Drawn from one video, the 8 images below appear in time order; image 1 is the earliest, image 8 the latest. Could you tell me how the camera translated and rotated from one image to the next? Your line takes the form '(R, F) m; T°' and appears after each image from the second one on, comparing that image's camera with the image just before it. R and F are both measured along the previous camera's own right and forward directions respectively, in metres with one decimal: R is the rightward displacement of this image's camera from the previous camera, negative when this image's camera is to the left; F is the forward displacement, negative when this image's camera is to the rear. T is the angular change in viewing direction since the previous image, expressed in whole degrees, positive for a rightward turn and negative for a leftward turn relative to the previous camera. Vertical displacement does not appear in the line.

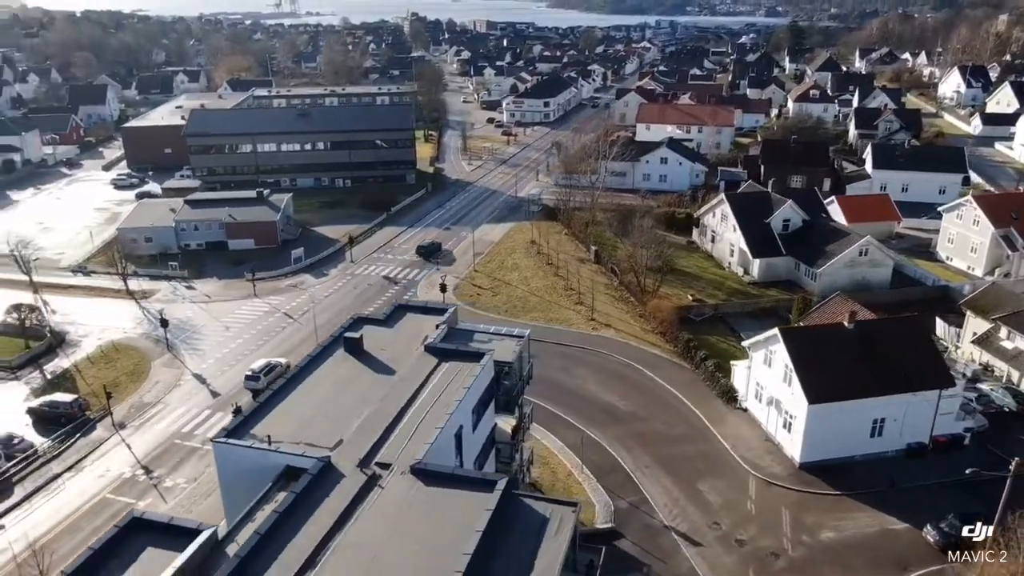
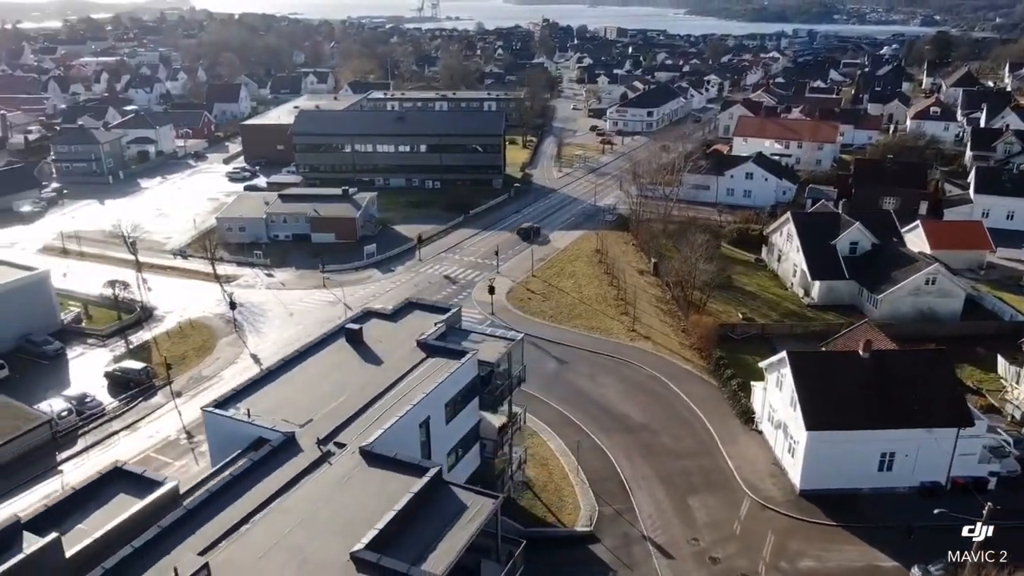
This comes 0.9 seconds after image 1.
(+2.7, -0.6) m; -9°
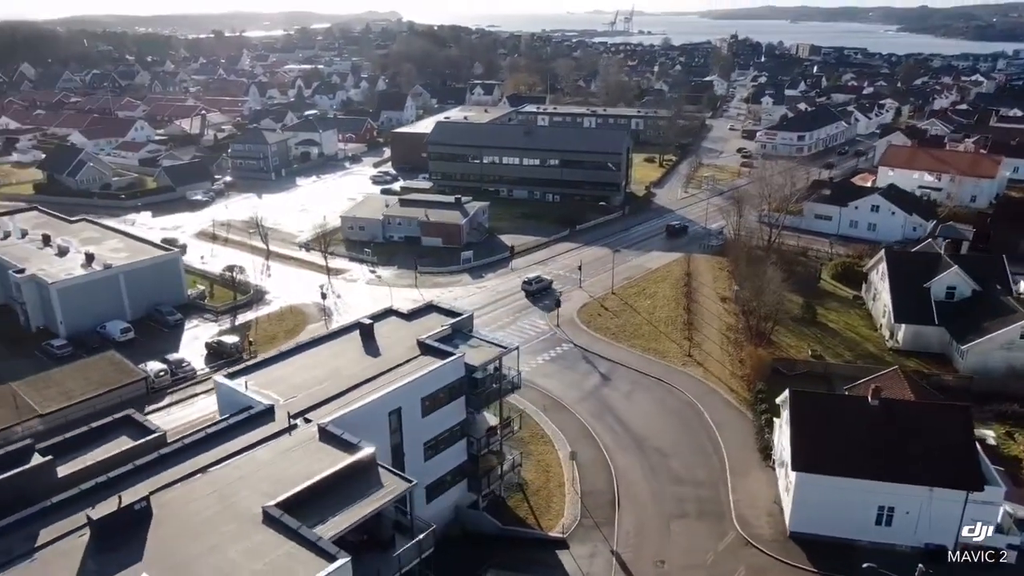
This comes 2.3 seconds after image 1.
(+4.0, -0.7) m; -13°
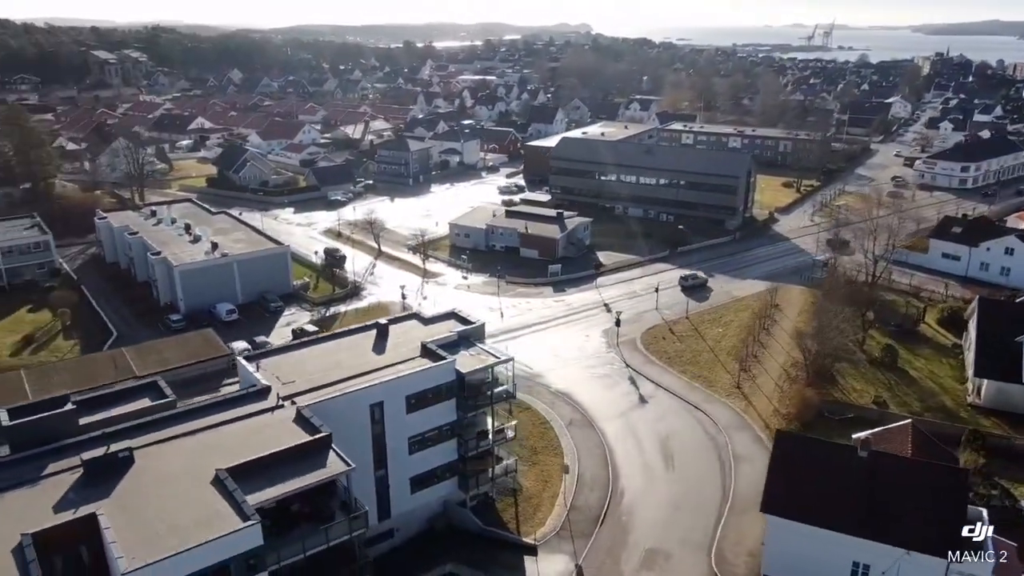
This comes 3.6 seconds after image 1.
(+4.1, -0.6) m; -13°
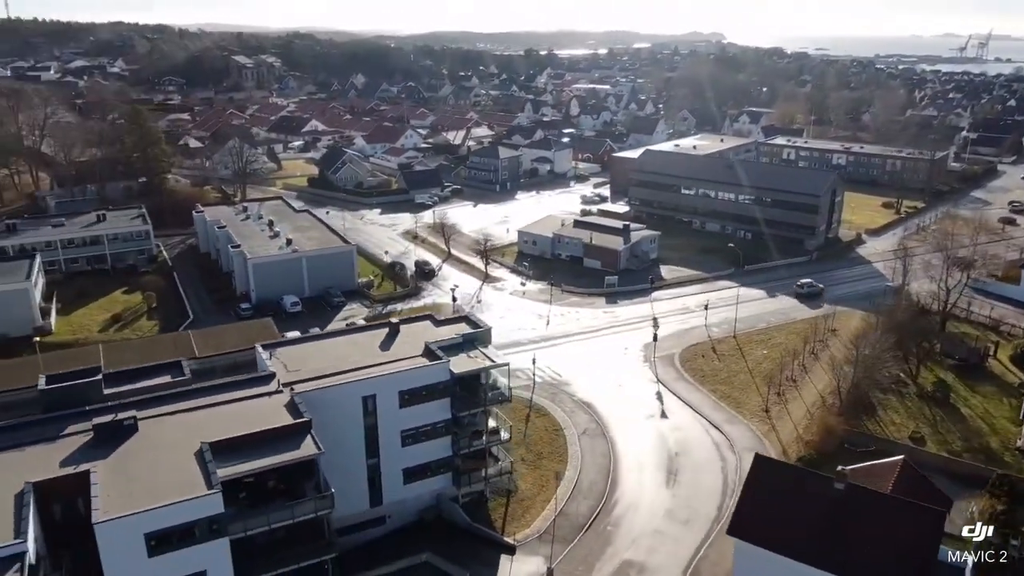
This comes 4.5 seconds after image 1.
(+3.0, -0.5) m; -9°
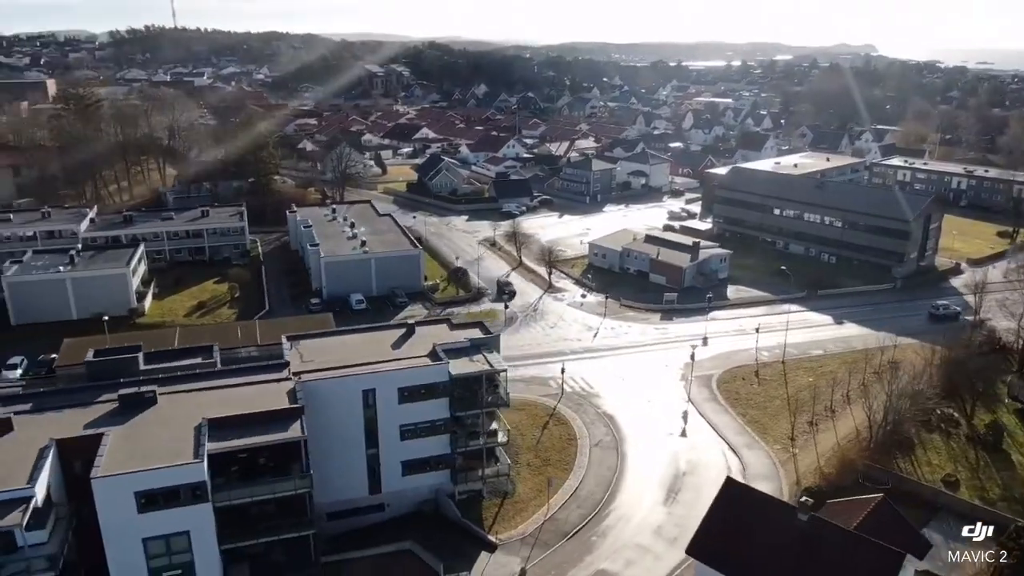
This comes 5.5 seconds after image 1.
(+3.3, -0.6) m; -9°
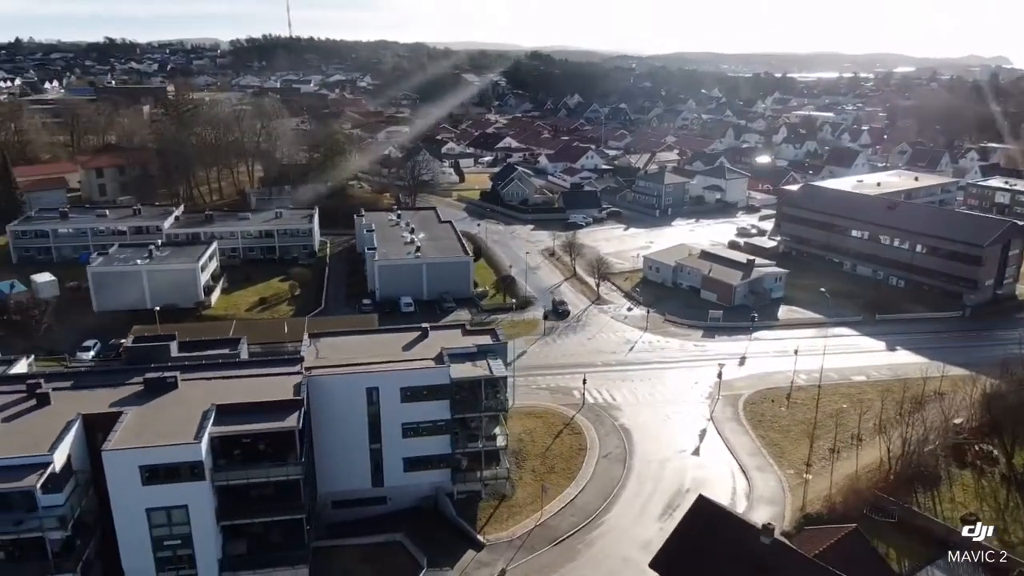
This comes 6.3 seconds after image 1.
(+2.6, -0.6) m; -7°
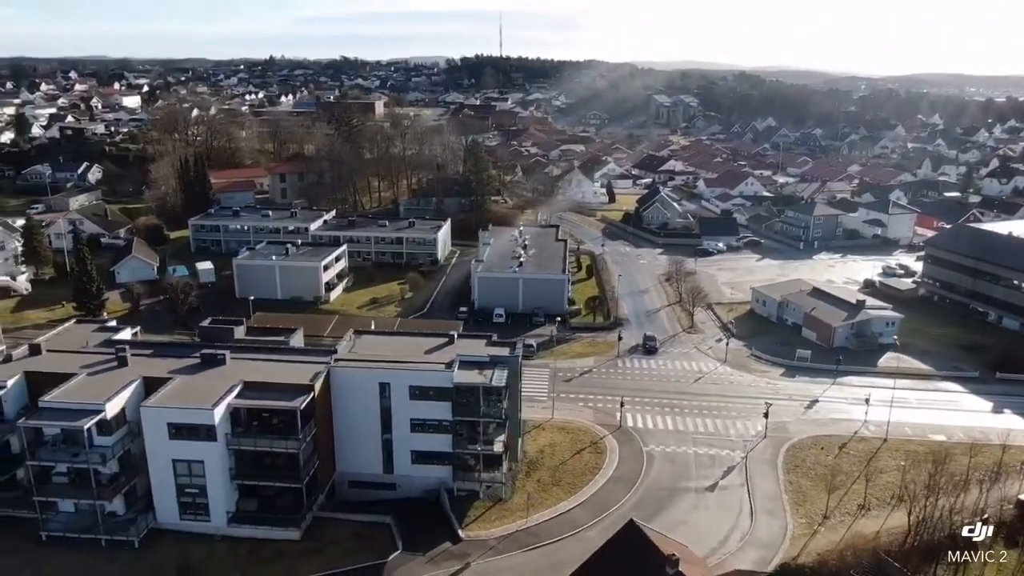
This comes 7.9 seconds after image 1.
(+5.8, -0.8) m; -15°
